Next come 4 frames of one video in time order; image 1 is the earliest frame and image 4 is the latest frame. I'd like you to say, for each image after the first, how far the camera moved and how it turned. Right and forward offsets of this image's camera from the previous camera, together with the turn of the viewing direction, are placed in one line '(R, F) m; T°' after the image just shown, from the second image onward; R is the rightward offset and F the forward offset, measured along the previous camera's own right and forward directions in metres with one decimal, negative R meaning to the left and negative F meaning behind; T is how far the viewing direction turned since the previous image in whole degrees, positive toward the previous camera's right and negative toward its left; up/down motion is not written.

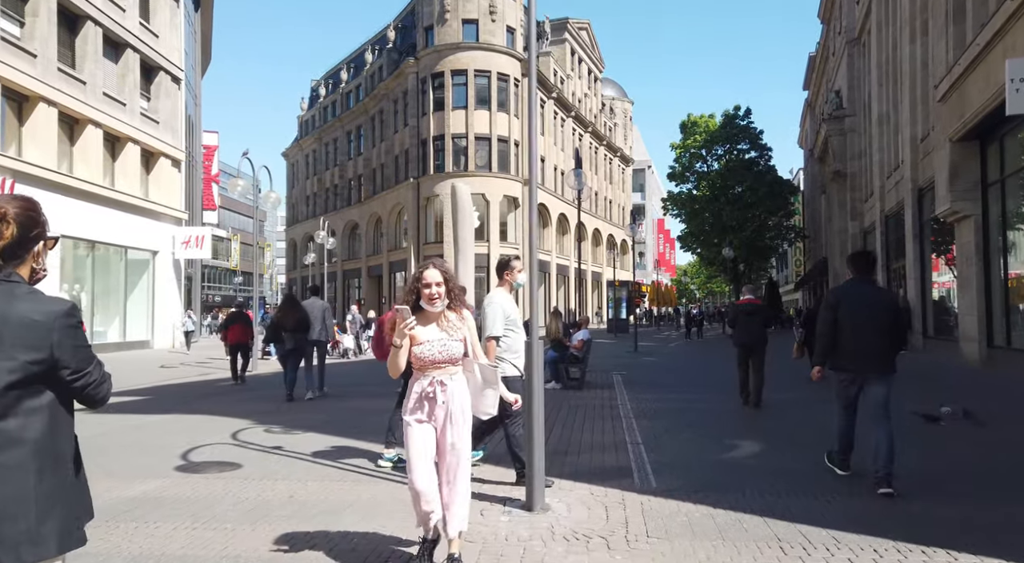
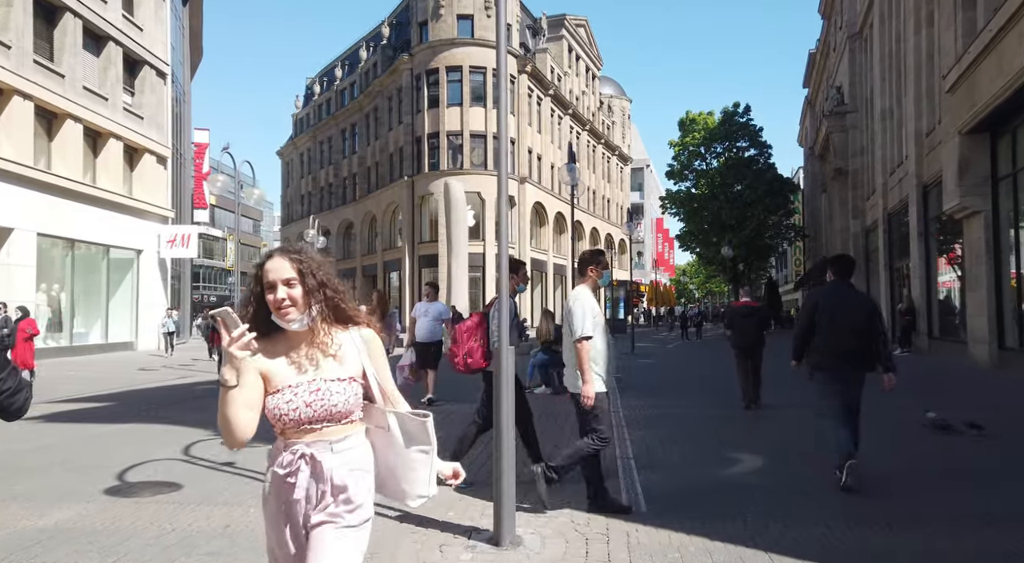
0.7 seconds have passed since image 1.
(+0.2, +0.6) m; 0°
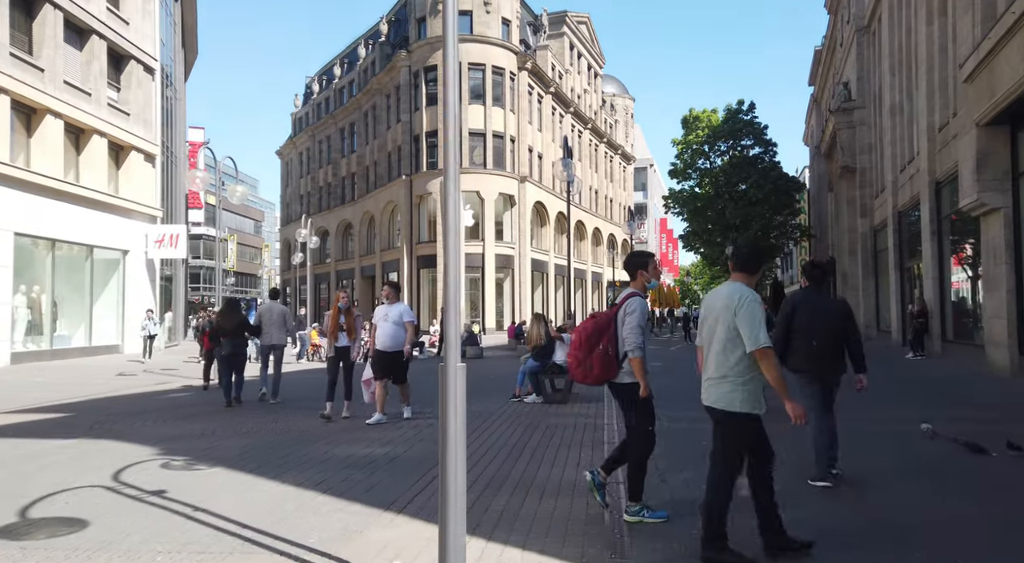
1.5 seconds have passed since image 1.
(+0.3, +0.8) m; 0°
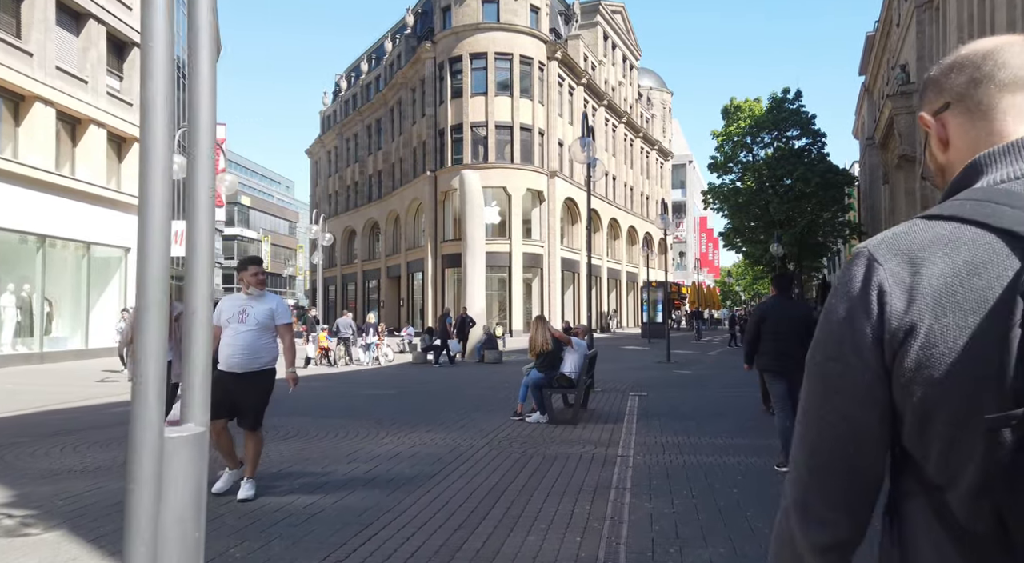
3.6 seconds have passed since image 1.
(+0.5, +1.9) m; -3°
